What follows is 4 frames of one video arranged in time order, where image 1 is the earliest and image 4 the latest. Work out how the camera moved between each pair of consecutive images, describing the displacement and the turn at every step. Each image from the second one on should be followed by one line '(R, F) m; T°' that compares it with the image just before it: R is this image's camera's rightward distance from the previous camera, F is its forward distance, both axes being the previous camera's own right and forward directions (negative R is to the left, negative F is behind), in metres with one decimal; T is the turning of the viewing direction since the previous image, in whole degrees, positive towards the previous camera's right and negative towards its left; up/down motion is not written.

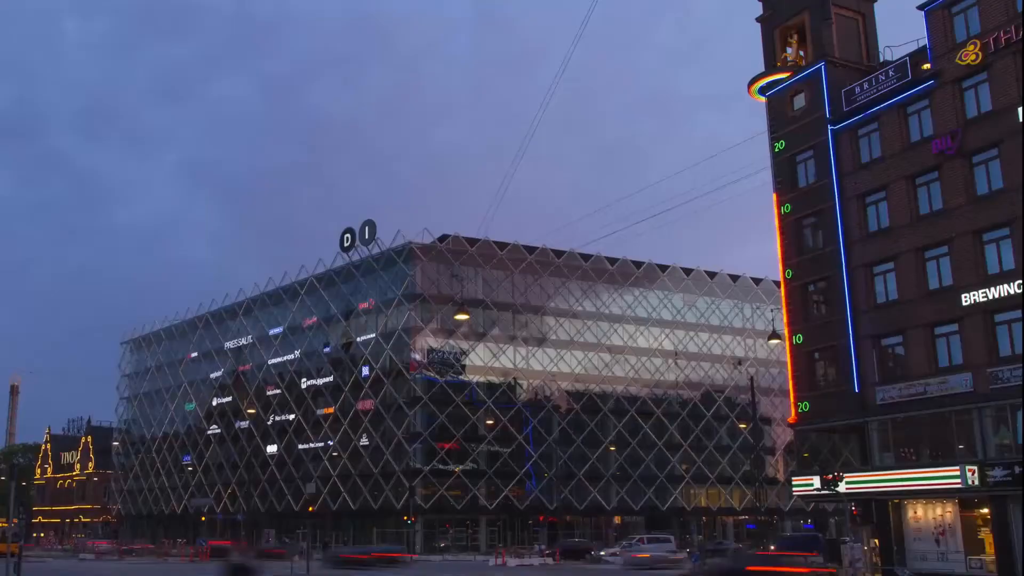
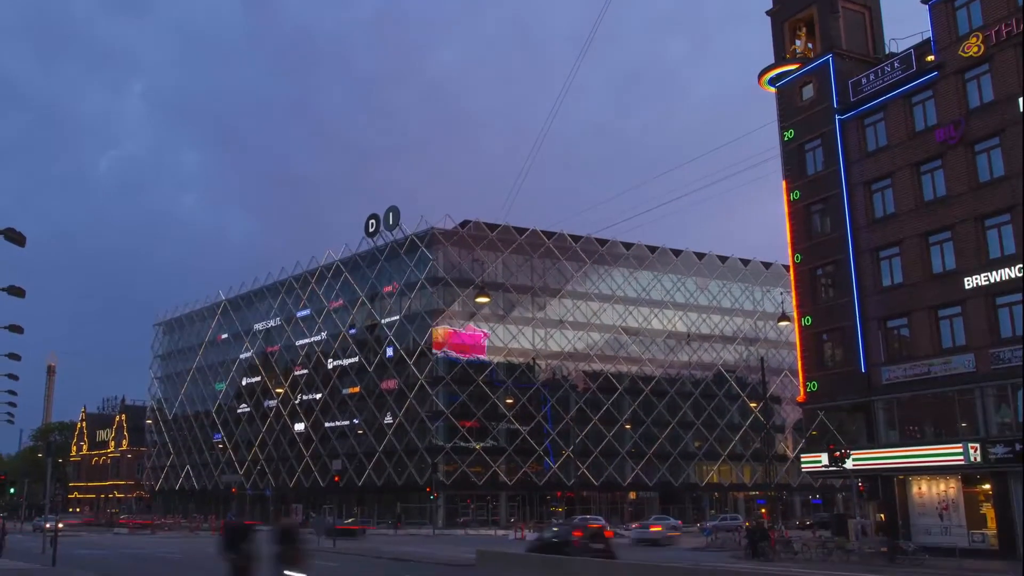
(0.0, -1.4) m; -1°
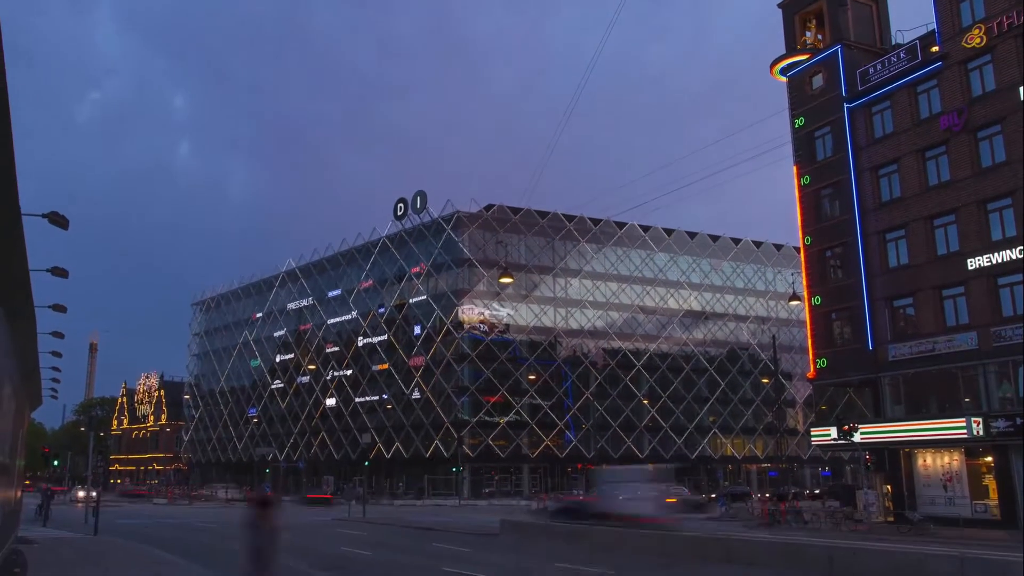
(0.0, -1.8) m; -1°
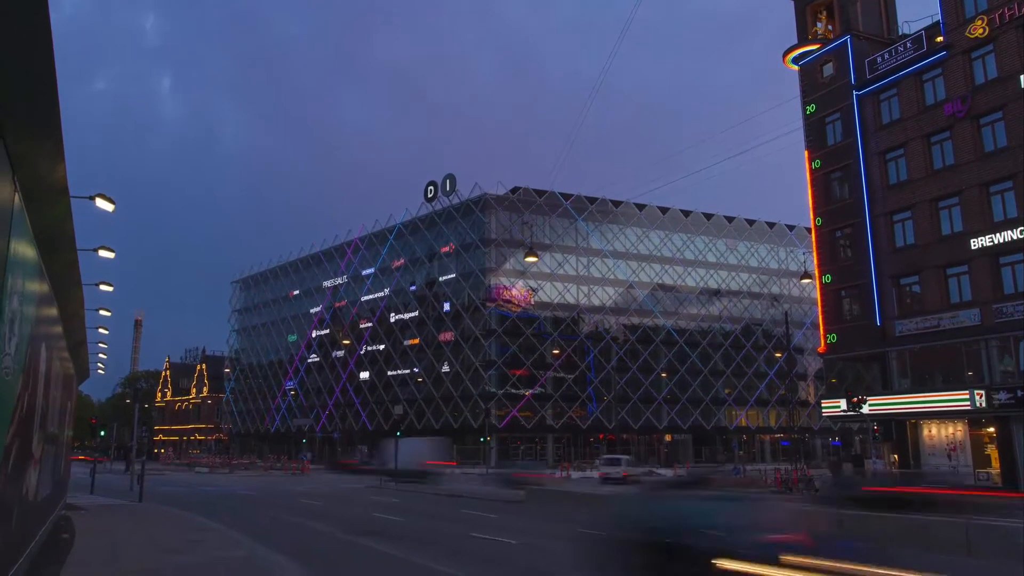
(0.0, -2.2) m; -2°
